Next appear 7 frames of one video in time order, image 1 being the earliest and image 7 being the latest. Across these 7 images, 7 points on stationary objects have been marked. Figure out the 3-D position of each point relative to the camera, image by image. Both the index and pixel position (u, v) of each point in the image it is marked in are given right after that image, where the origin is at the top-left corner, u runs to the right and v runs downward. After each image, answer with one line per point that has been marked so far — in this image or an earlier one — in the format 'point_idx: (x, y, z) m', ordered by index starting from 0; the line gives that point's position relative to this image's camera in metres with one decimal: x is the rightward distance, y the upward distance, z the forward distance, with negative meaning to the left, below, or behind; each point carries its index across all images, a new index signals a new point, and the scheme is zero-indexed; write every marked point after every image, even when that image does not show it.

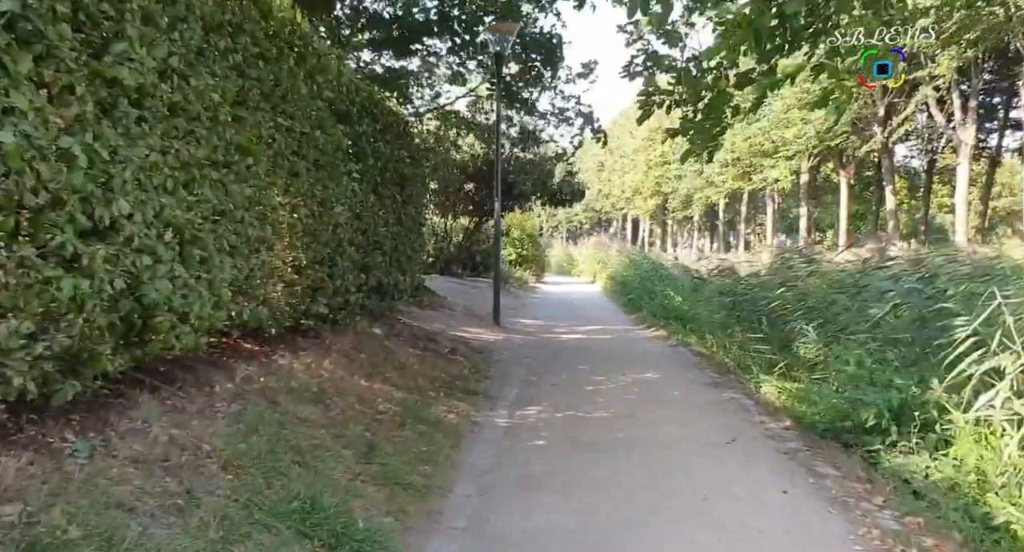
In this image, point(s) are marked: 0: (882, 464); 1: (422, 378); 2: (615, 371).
0: (+2.8, -1.4, +6.5) m
1: (-0.9, -1.1, +8.9) m
2: (+1.4, -1.3, +11.9) m
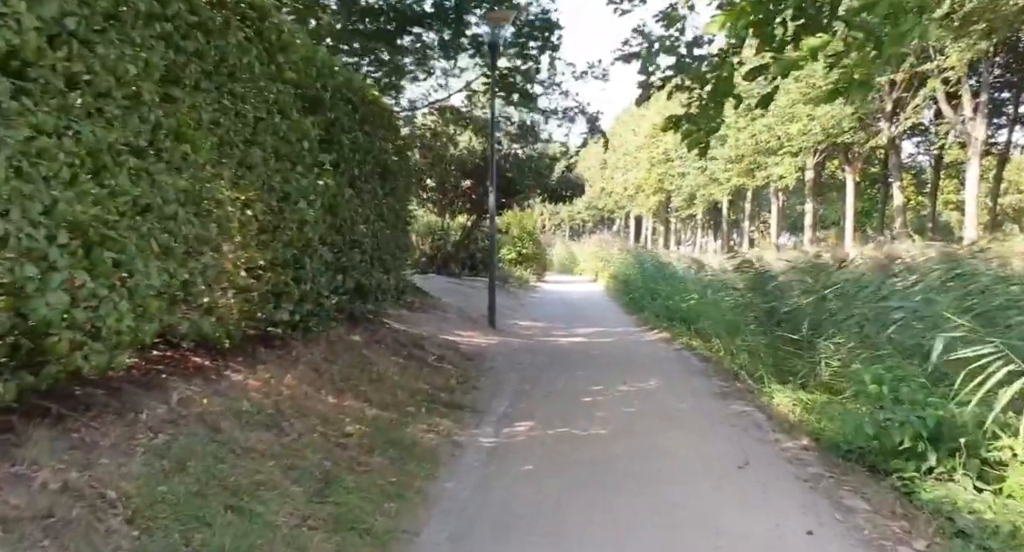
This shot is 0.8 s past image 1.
0: (+2.7, -1.4, +5.7) m
1: (-1.0, -1.1, +8.1) m
2: (+1.3, -1.3, +11.1) m
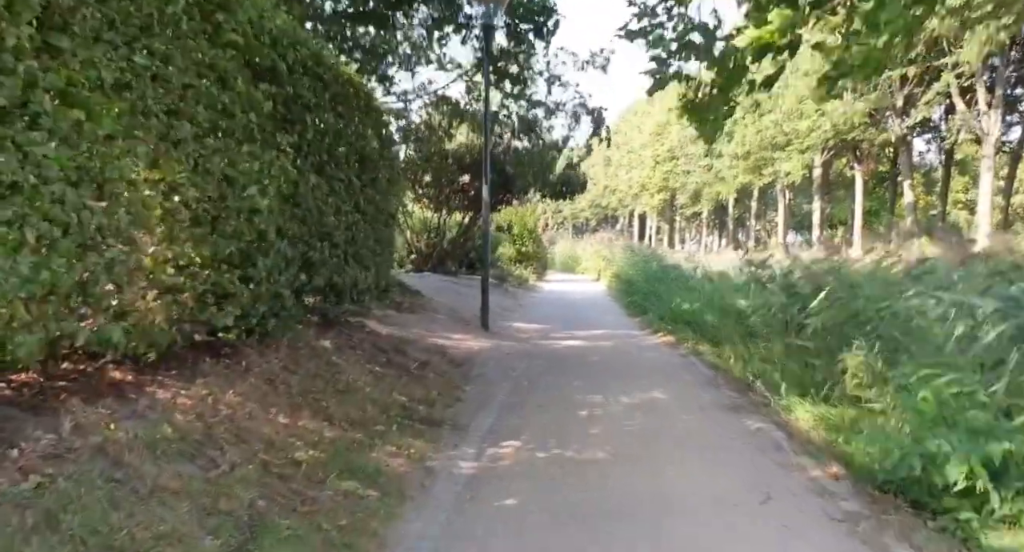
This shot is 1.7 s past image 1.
0: (+2.6, -1.5, +4.7) m
1: (-1.2, -1.1, +7.1) m
2: (+1.2, -1.3, +10.1) m
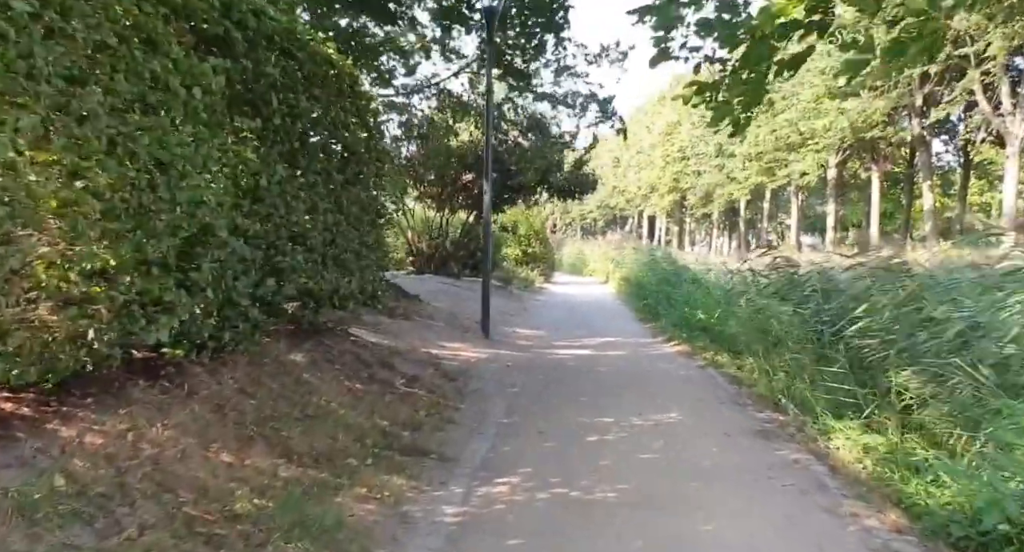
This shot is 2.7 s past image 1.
0: (+2.5, -1.5, +3.6) m
1: (-1.2, -1.1, +6.1) m
2: (+1.2, -1.4, +9.1) m
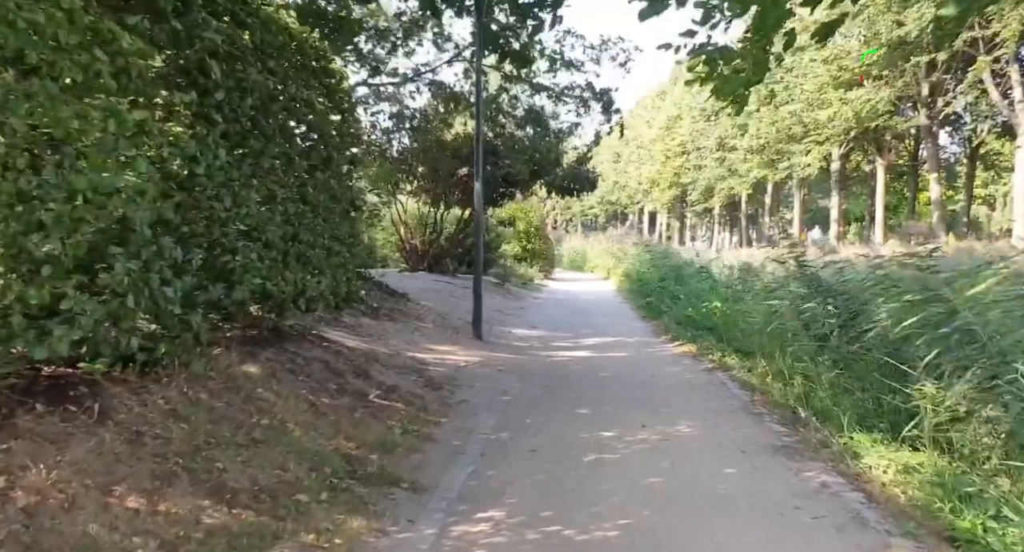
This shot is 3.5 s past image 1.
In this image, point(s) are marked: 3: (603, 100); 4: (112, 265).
0: (+2.4, -1.5, +2.7) m
1: (-1.3, -1.1, +5.2) m
2: (+1.1, -1.3, +8.2) m
3: (+1.9, +3.8, +17.9) m
4: (-2.0, +0.1, +4.4) m
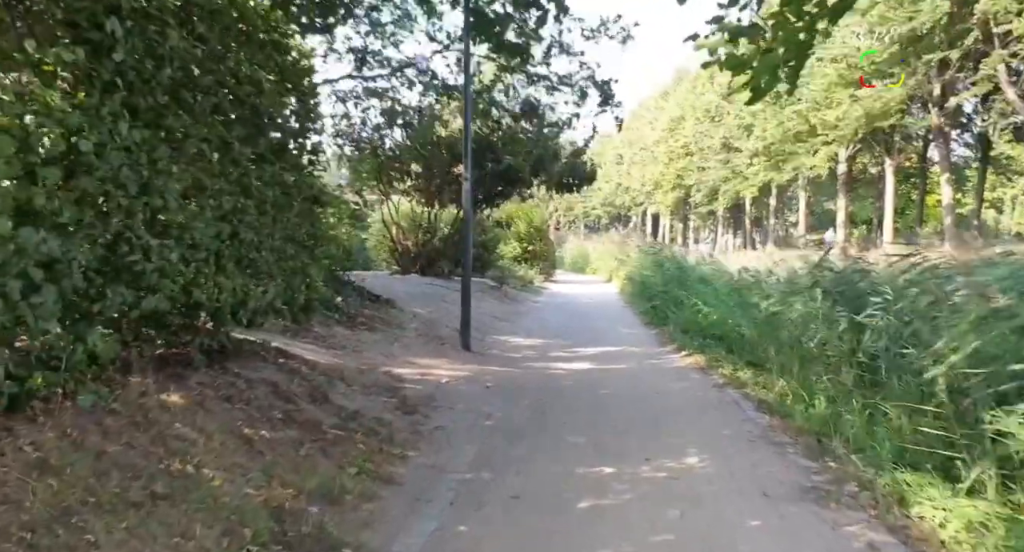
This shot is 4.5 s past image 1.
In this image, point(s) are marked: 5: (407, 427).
0: (+2.3, -1.5, +1.6) m
1: (-1.4, -1.2, +4.1) m
2: (+1.0, -1.4, +7.0) m
3: (+1.8, +3.7, +16.8) m
4: (-2.2, 0.0, +3.3) m
5: (-0.9, -1.2, +7.1) m
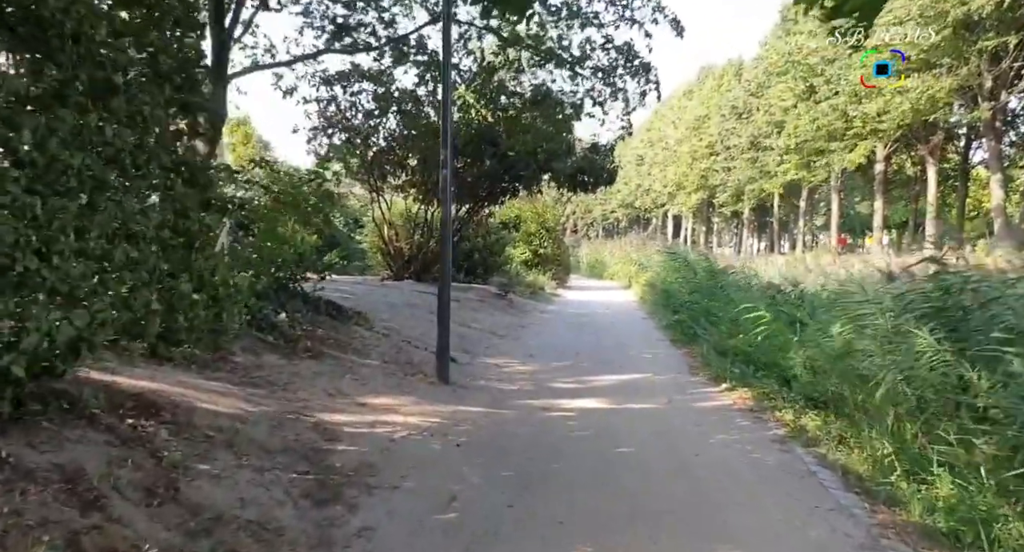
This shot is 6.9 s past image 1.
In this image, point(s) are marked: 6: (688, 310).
0: (+1.9, -1.6, -1.1) m
1: (-1.7, -1.2, +1.5) m
2: (+0.8, -1.5, +4.4) m
3: (+1.9, +3.5, +14.1) m
4: (-2.5, -0.1, +0.7) m
5: (-1.0, -1.3, +4.4) m
6: (+3.5, -0.7, +16.8) m
